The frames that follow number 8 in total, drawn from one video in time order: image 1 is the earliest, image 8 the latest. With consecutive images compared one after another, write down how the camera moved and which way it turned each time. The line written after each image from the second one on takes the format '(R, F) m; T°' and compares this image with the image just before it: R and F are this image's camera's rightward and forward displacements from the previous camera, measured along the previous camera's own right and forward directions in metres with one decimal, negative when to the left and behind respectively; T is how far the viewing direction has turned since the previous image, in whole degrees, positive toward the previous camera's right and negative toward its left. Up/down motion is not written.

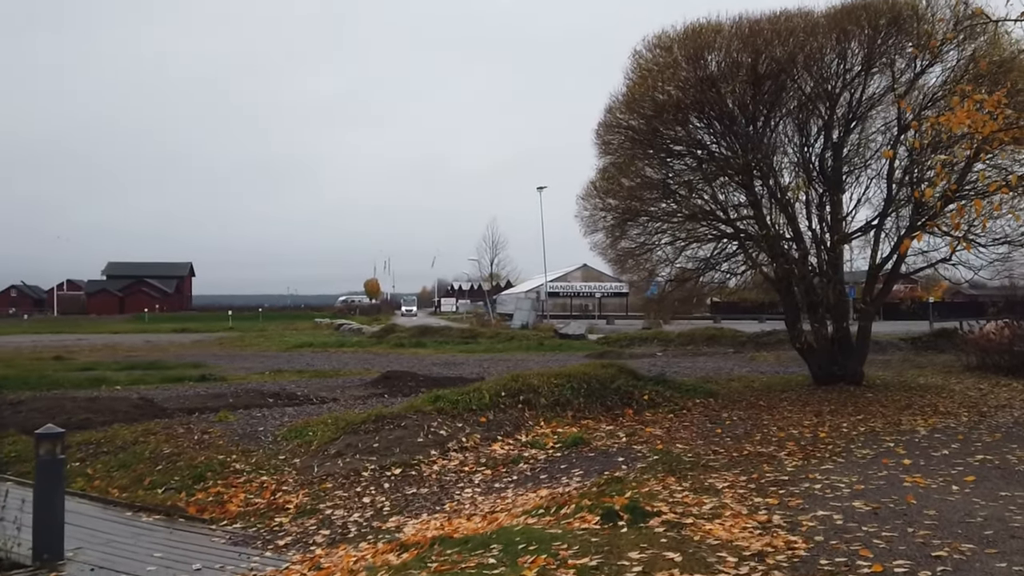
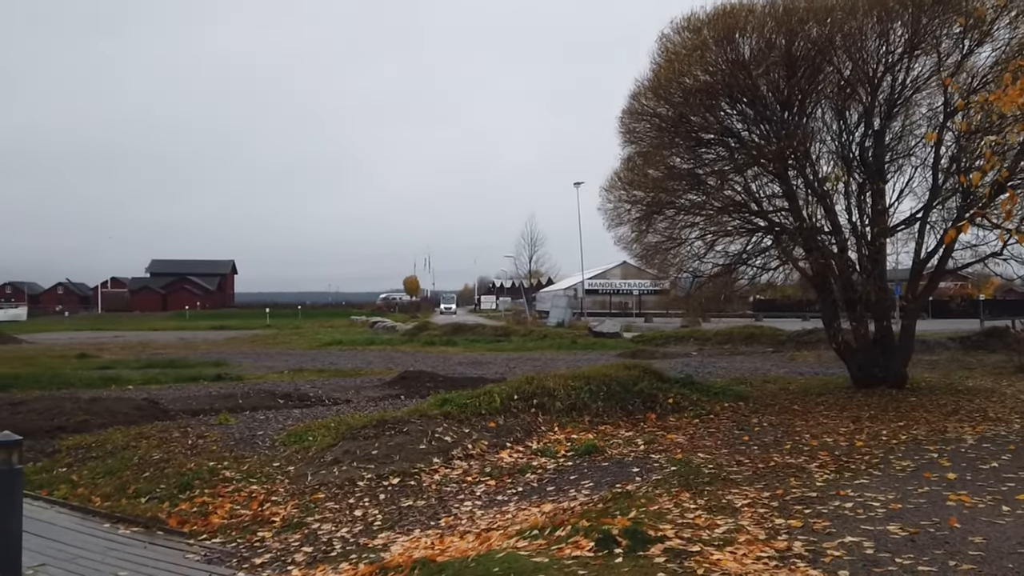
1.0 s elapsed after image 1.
(+0.4, +0.7) m; -3°
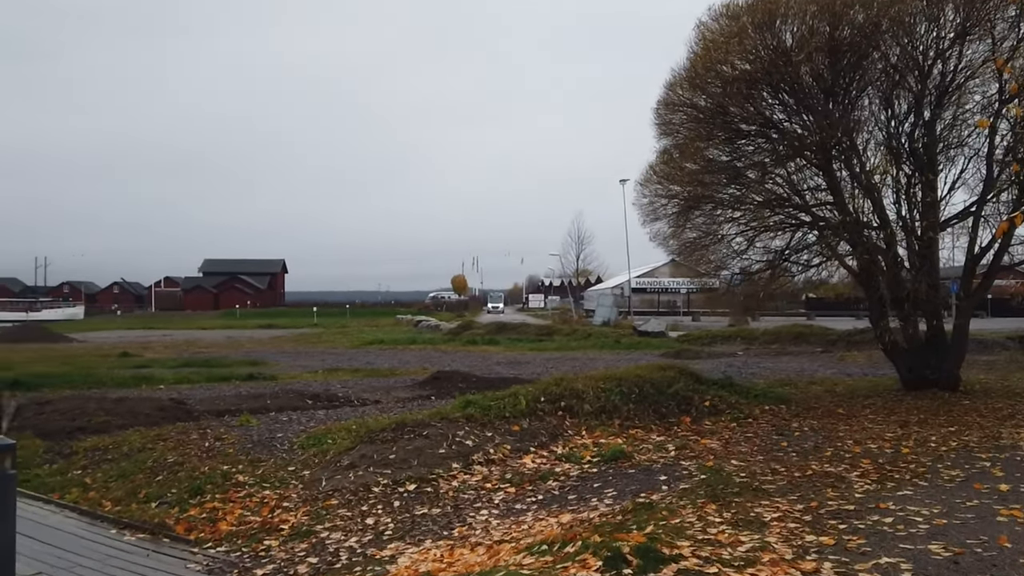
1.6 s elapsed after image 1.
(+0.3, +0.4) m; -3°
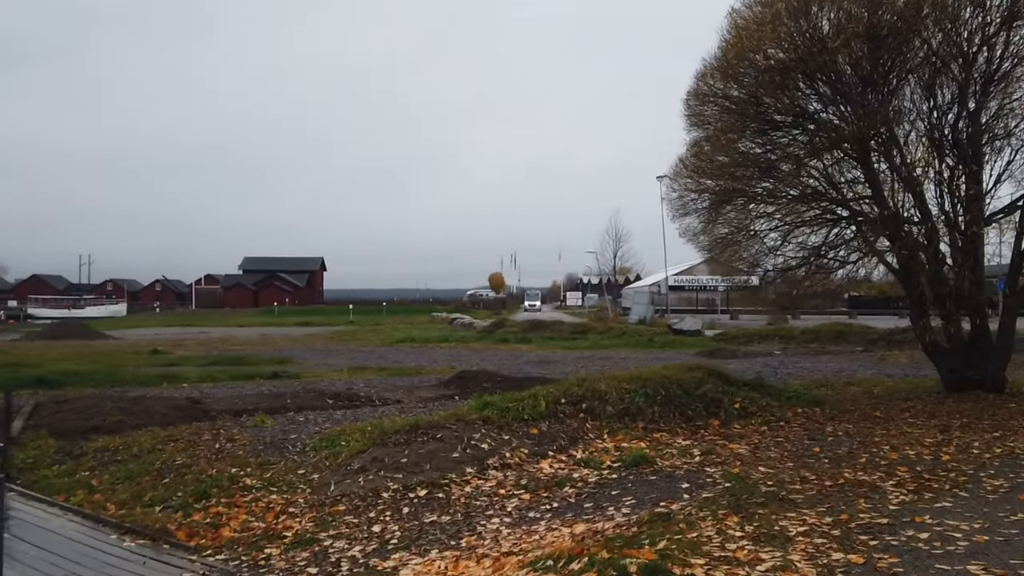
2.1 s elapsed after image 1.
(+0.2, +0.4) m; -3°
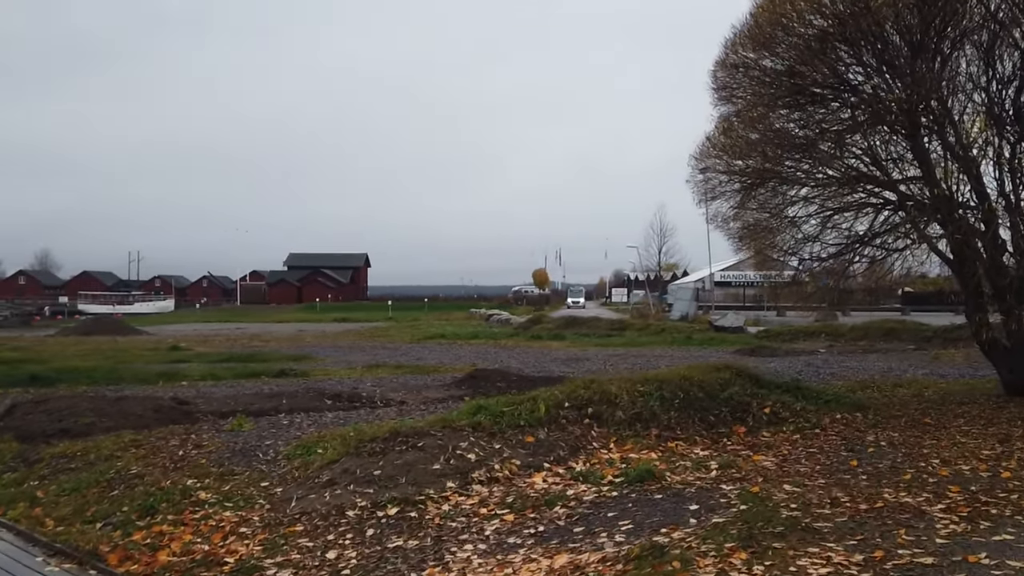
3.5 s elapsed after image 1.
(+0.6, +1.1) m; -3°
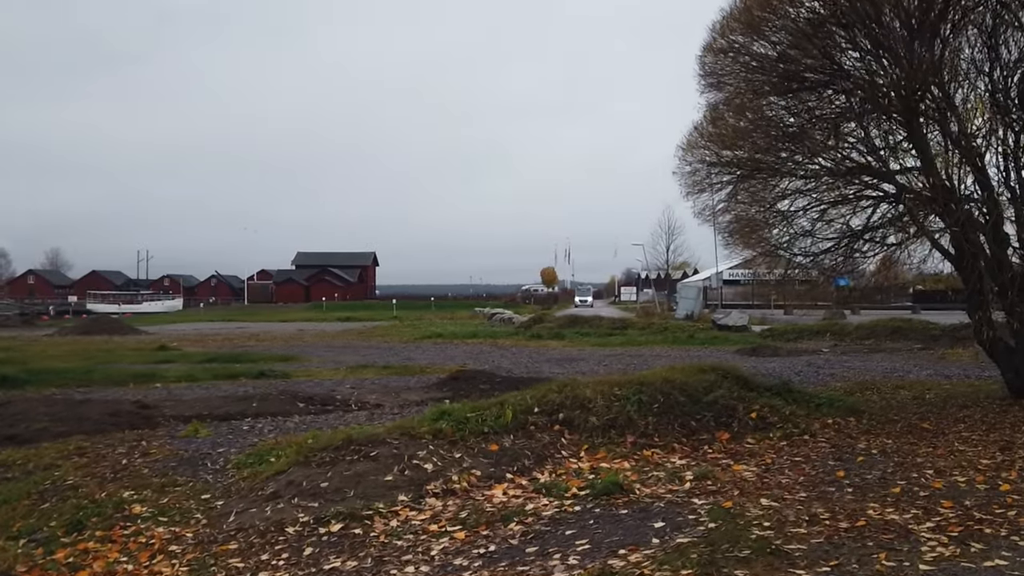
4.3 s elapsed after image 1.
(+0.5, +0.6) m; -1°
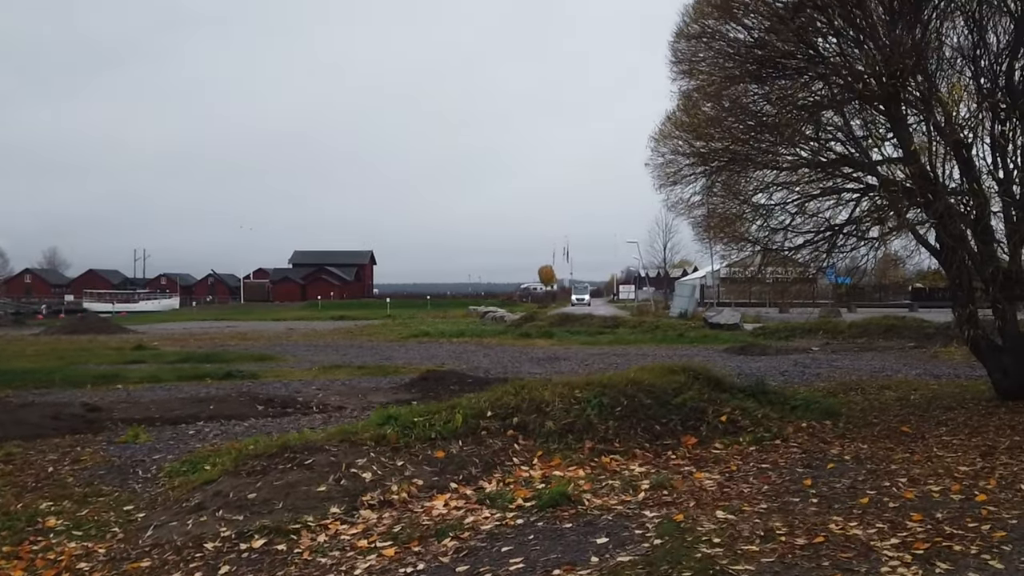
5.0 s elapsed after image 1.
(+0.5, +0.5) m; 0°
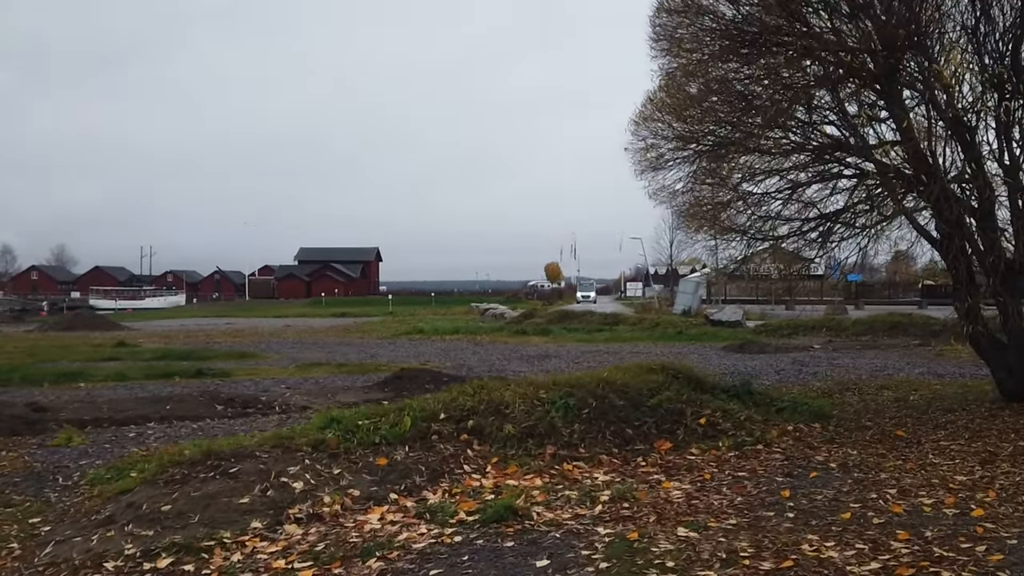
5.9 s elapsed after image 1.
(+0.5, +0.7) m; -1°
